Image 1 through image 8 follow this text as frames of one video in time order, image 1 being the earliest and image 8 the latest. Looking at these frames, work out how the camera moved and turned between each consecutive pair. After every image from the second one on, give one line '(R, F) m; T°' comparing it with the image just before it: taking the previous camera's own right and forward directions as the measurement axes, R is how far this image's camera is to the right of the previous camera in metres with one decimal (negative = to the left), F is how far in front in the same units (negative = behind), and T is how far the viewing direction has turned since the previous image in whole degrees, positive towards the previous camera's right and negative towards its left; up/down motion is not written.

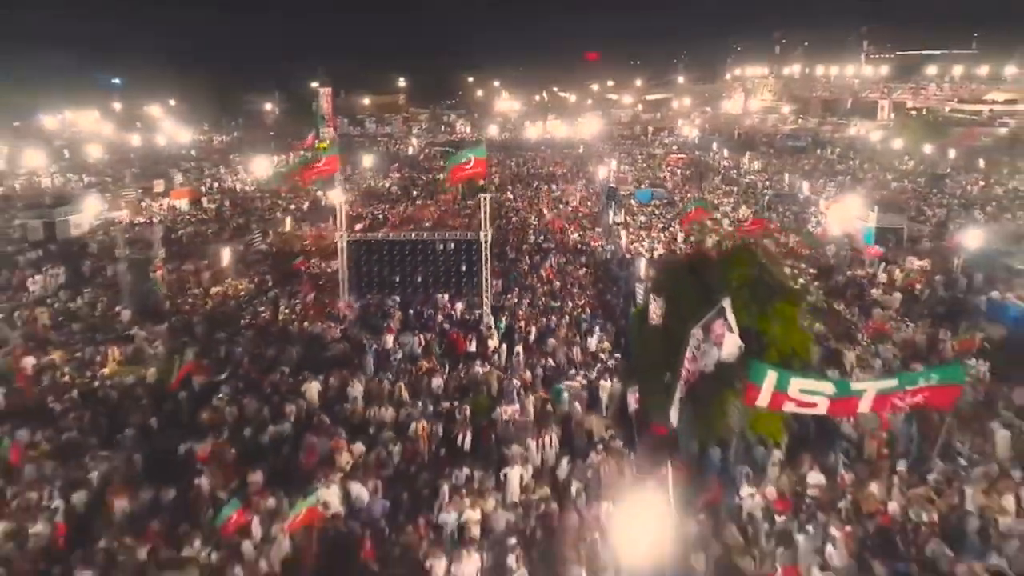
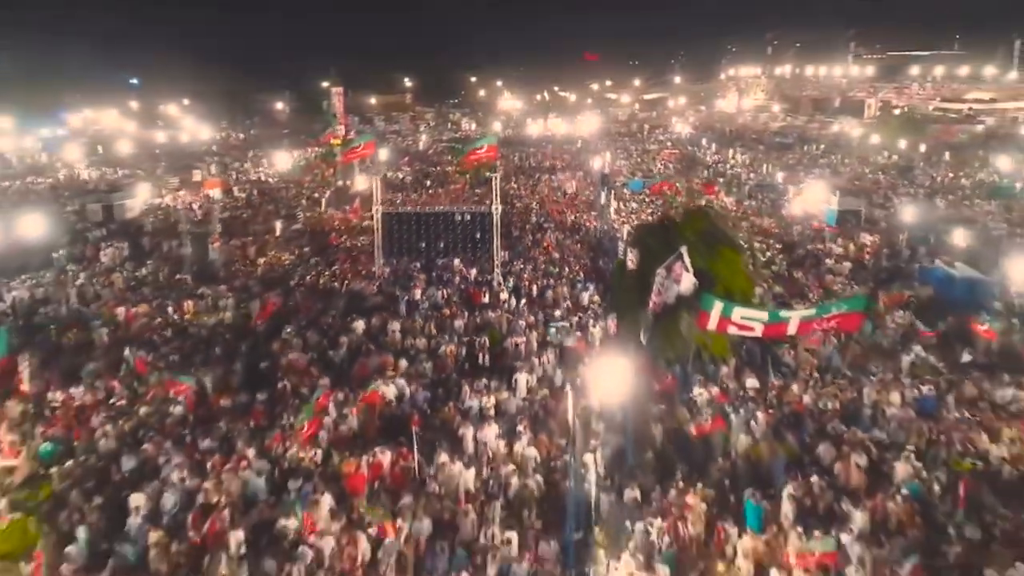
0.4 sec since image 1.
(-0.1, -1.2) m; 0°
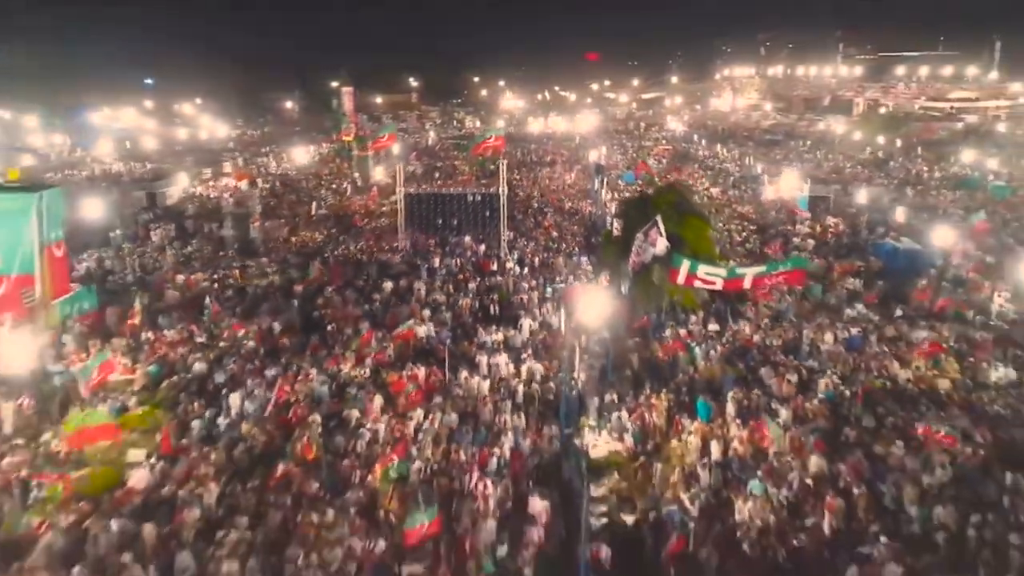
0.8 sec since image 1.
(0.0, -1.2) m; 0°
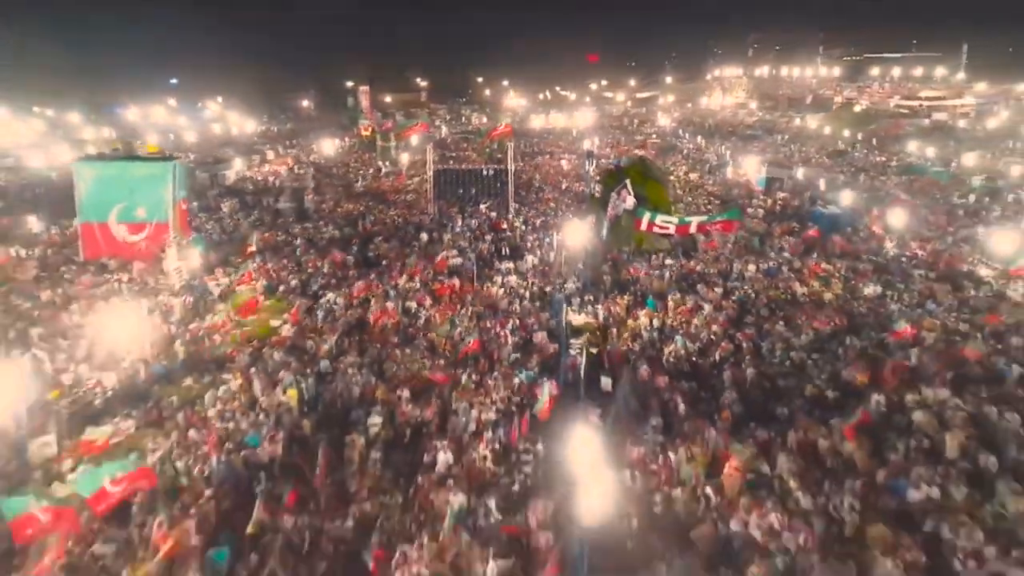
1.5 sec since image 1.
(-0.1, -2.2) m; 0°
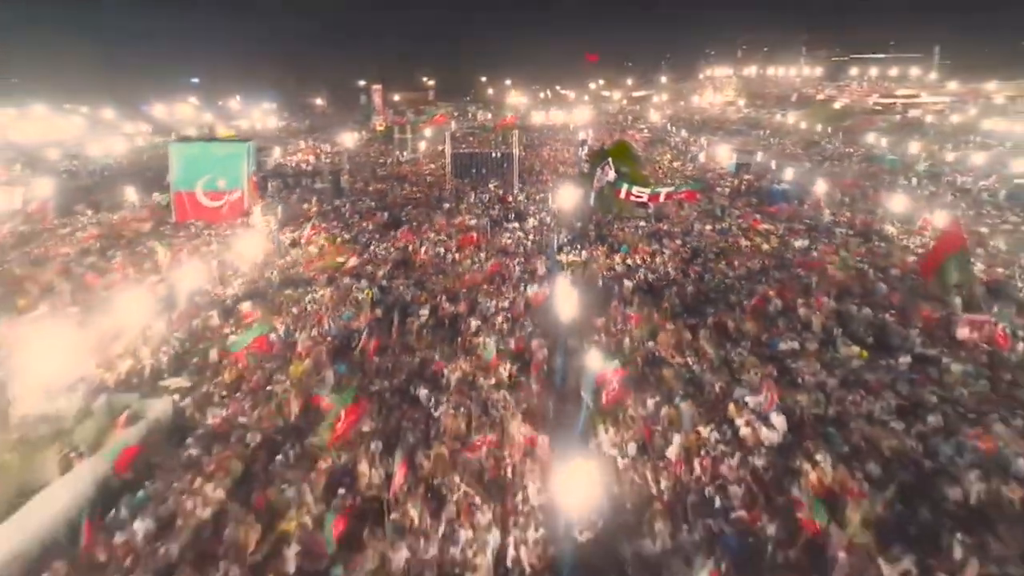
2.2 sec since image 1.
(-0.1, -2.1) m; 0°
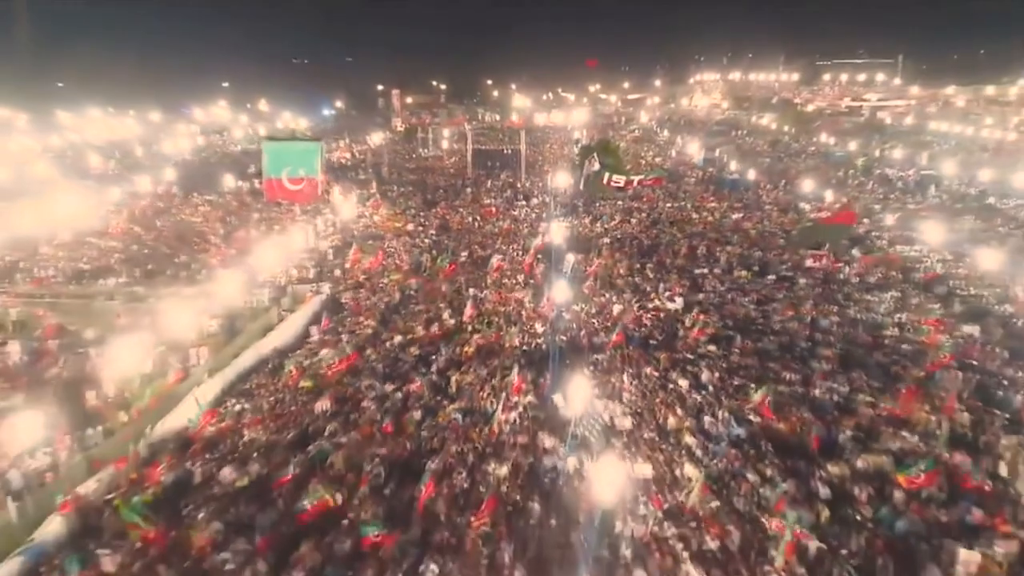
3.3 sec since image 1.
(-0.1, -3.4) m; 0°
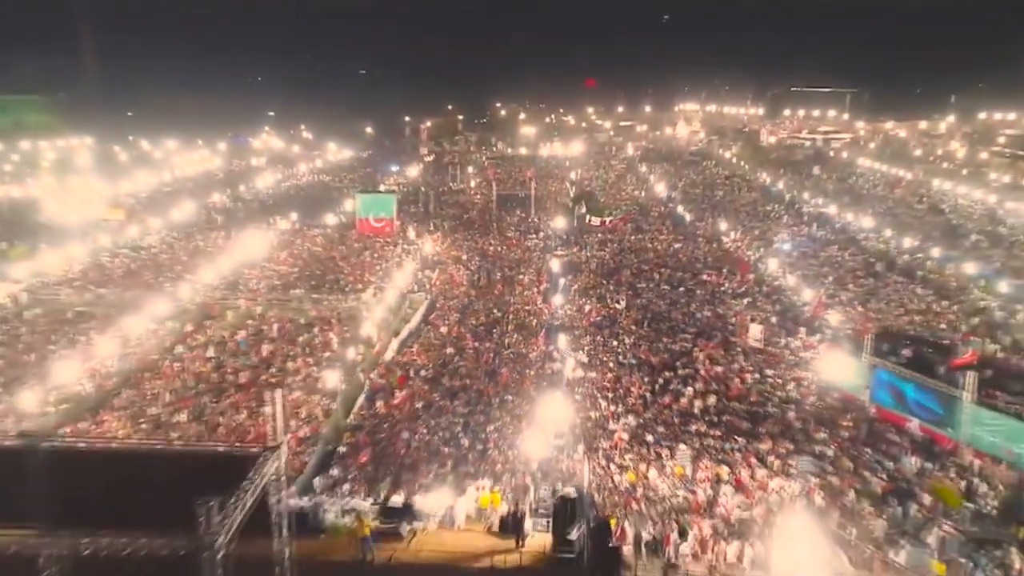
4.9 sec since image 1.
(-0.4, -6.5) m; 0°
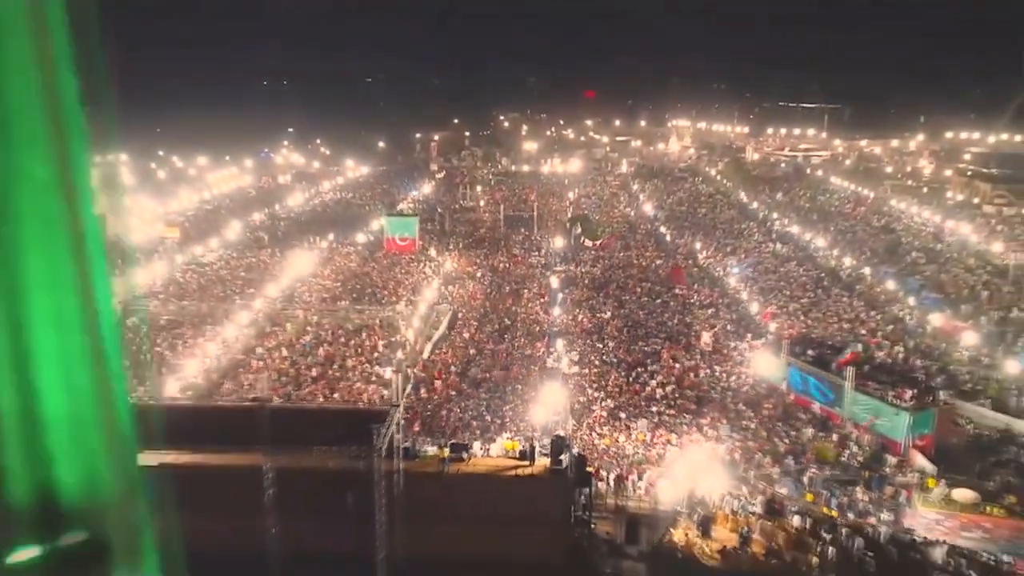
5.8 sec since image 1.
(-0.2, -3.4) m; 0°
